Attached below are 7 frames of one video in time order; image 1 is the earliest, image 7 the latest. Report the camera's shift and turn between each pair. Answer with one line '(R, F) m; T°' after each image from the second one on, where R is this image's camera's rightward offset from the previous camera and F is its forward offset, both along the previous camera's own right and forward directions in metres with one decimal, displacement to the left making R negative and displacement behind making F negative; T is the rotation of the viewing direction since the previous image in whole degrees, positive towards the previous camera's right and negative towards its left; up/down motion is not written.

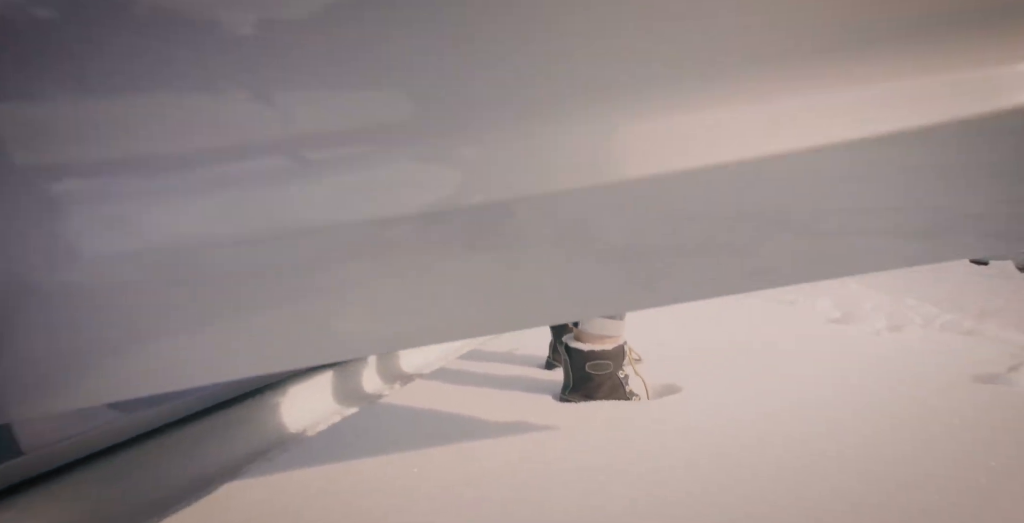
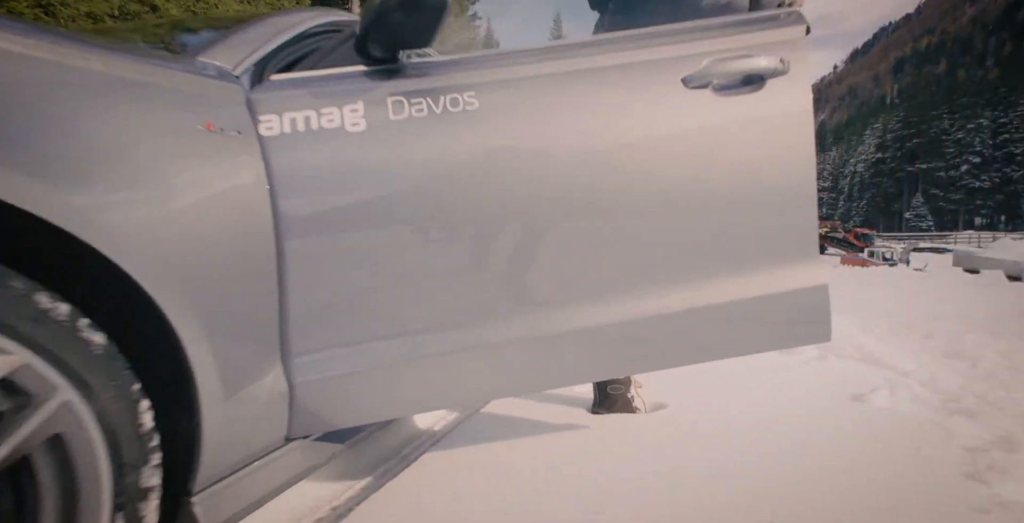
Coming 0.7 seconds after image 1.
(-0.2, -0.9) m; 0°
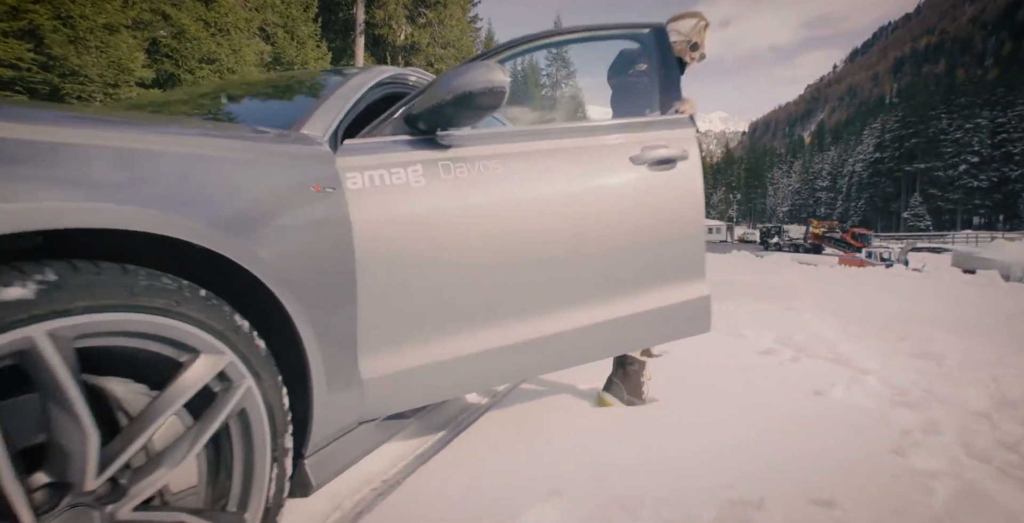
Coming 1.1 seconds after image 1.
(-0.1, -0.4) m; 0°
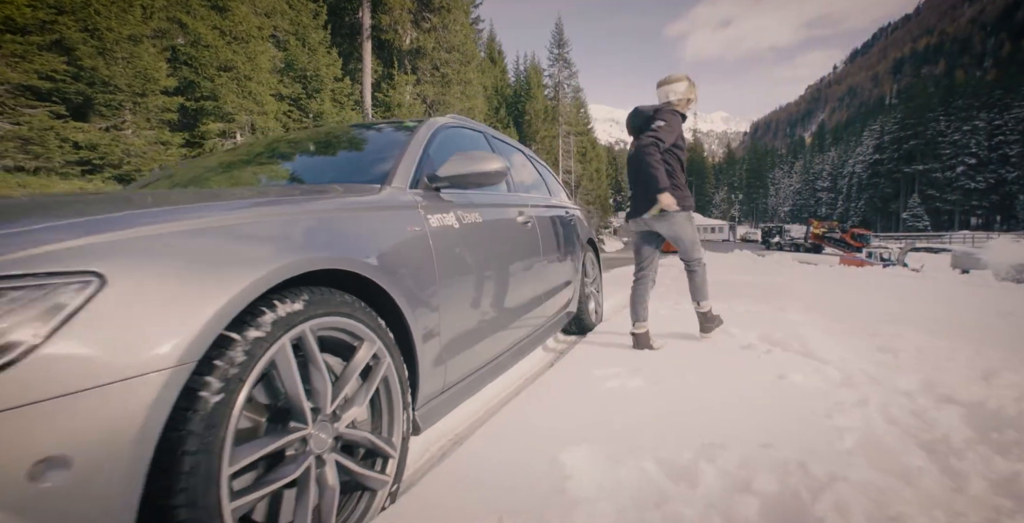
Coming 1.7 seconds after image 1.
(-0.2, -0.7) m; 0°
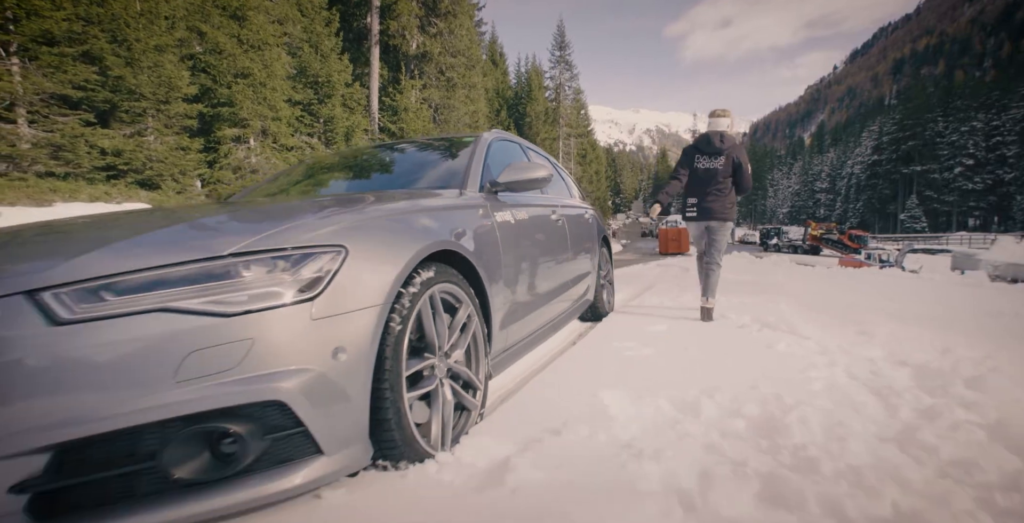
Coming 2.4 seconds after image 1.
(-0.3, -0.7) m; 0°
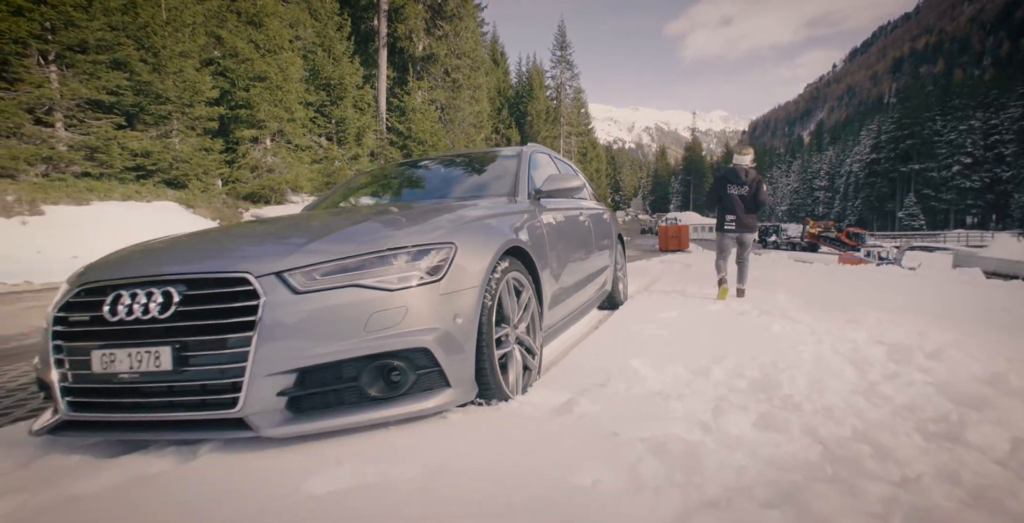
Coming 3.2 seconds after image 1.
(-0.3, -0.7) m; 0°
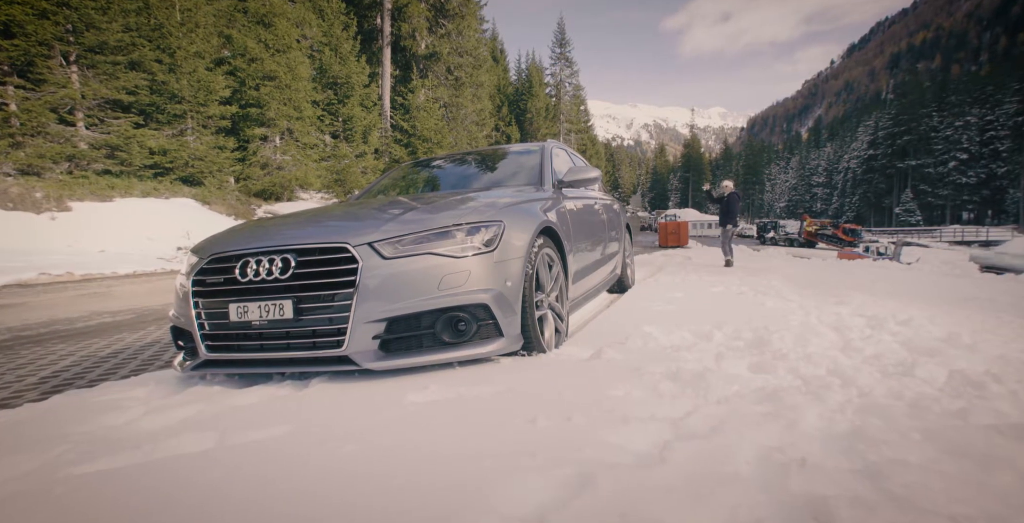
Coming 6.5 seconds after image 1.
(-0.2, -0.6) m; 0°
